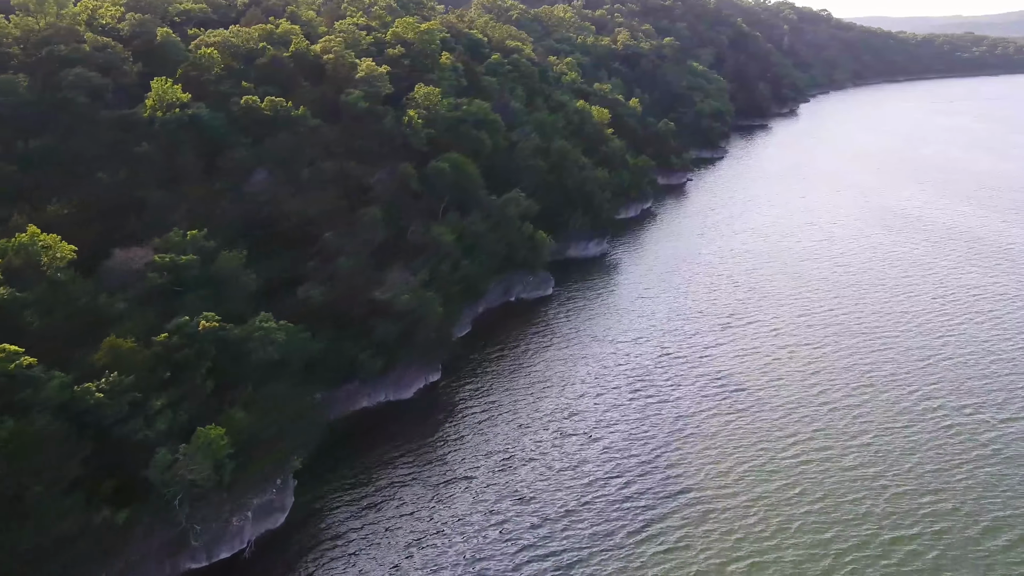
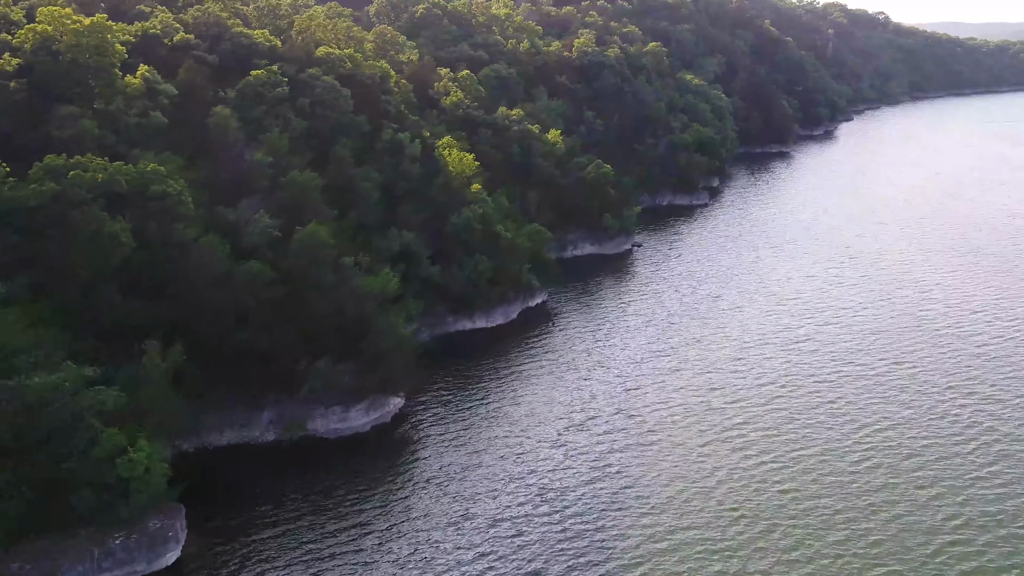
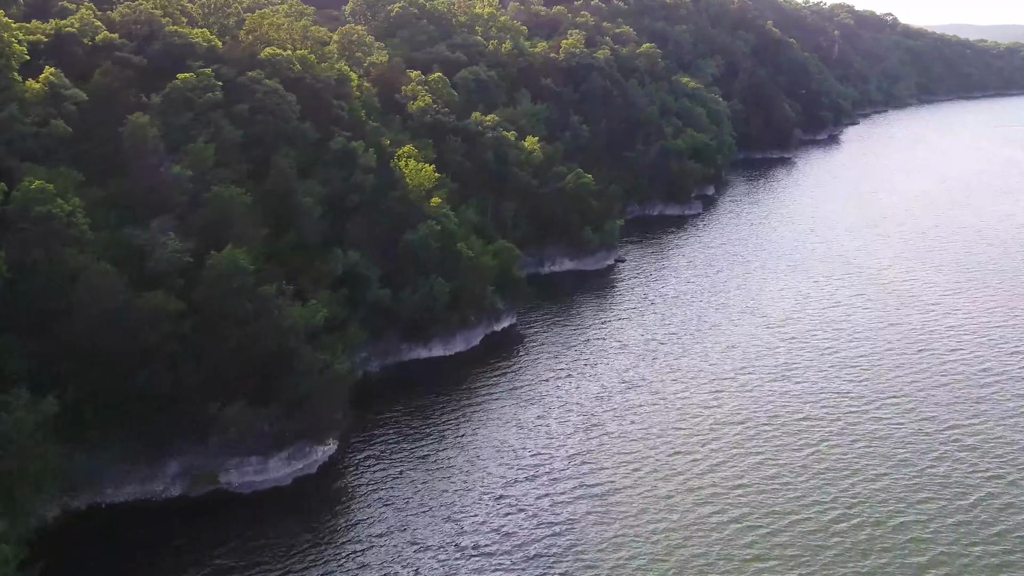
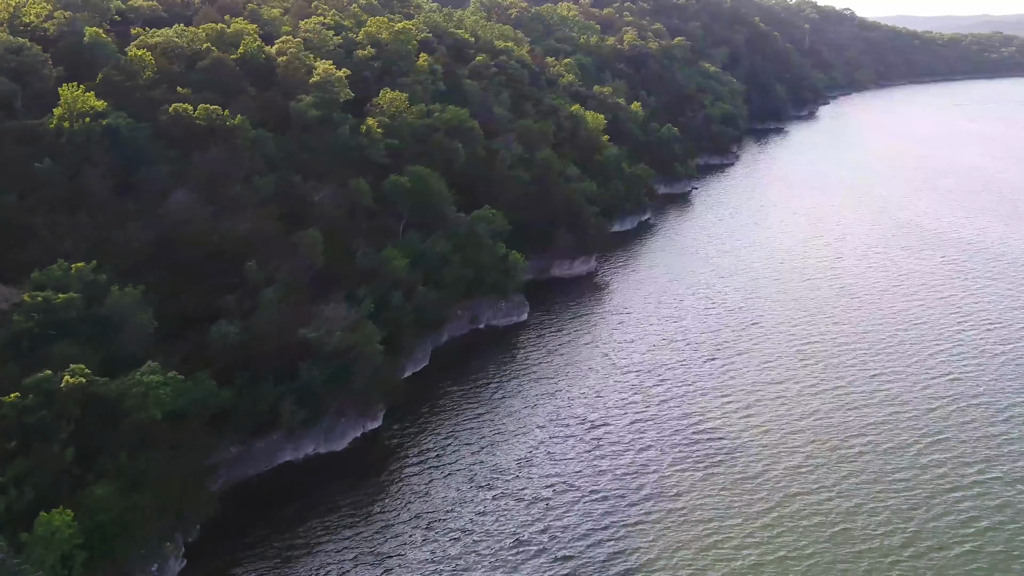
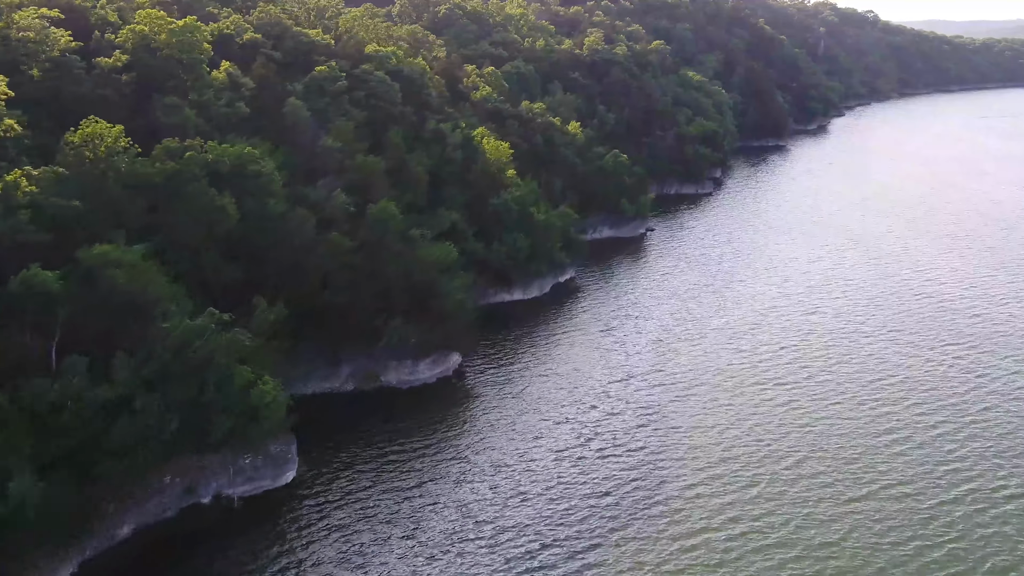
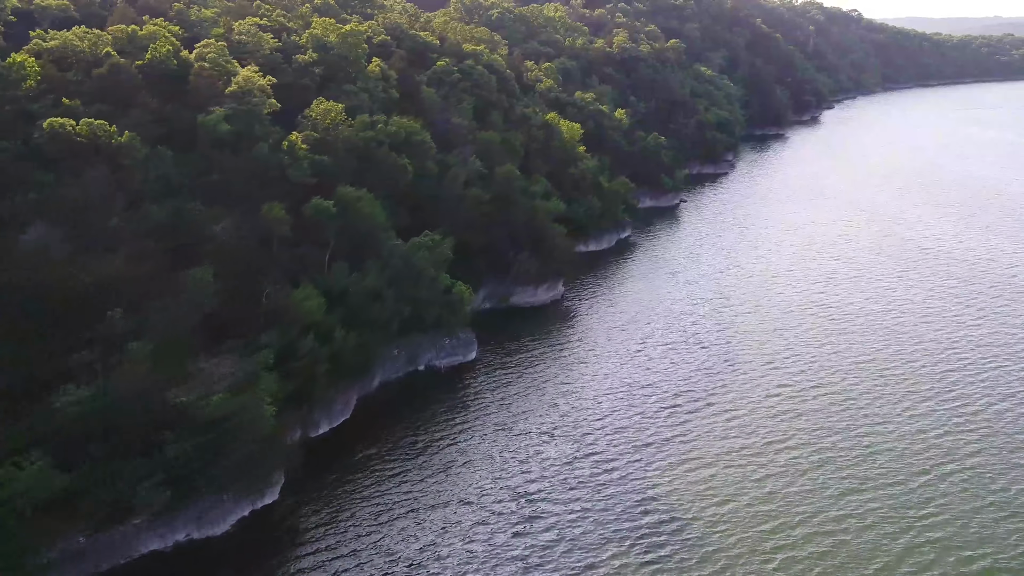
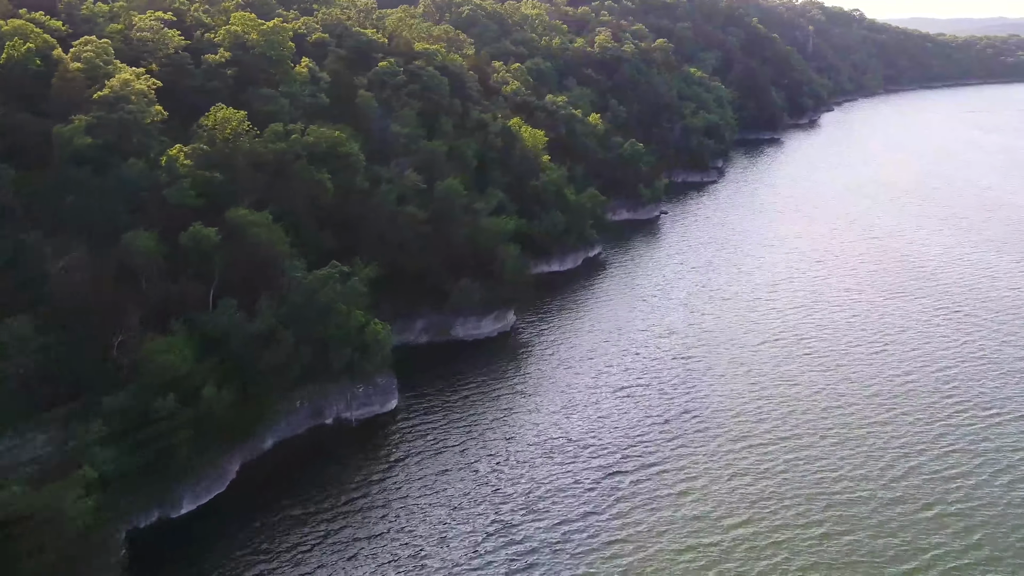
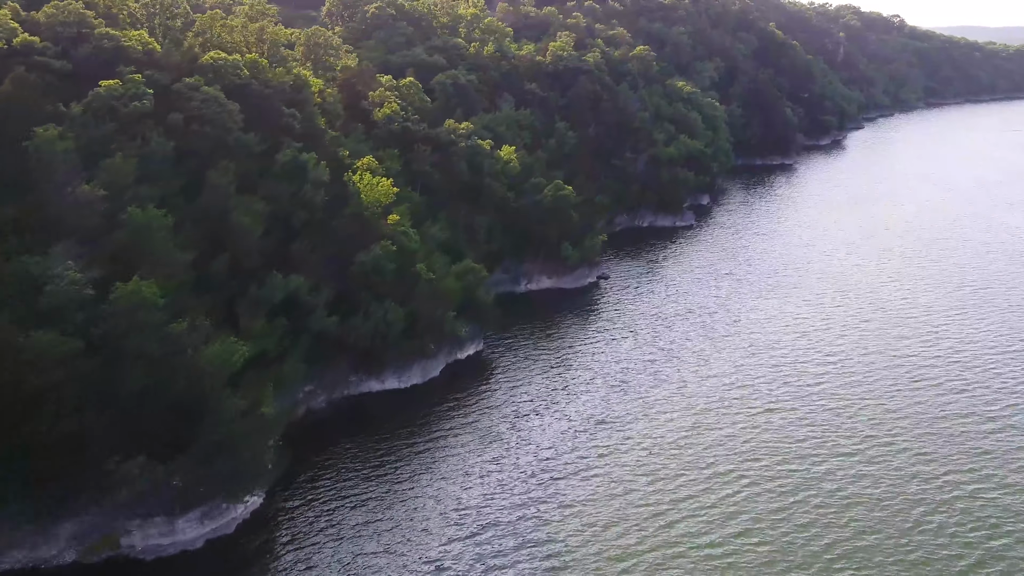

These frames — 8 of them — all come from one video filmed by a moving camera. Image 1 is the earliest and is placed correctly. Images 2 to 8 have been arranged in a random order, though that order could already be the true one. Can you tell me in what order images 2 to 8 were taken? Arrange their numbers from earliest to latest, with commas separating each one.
4, 6, 7, 5, 2, 3, 8
